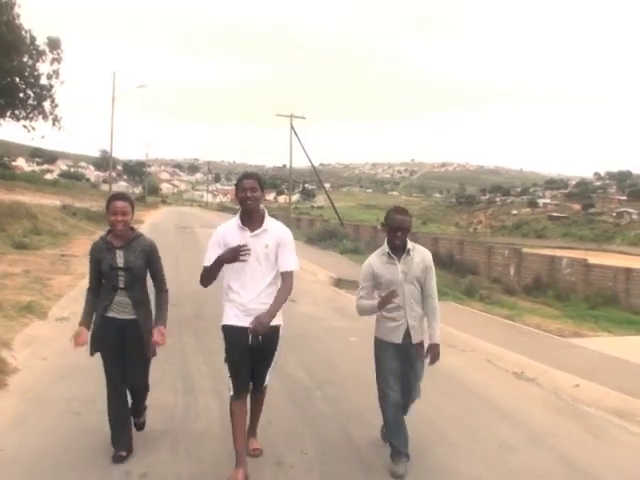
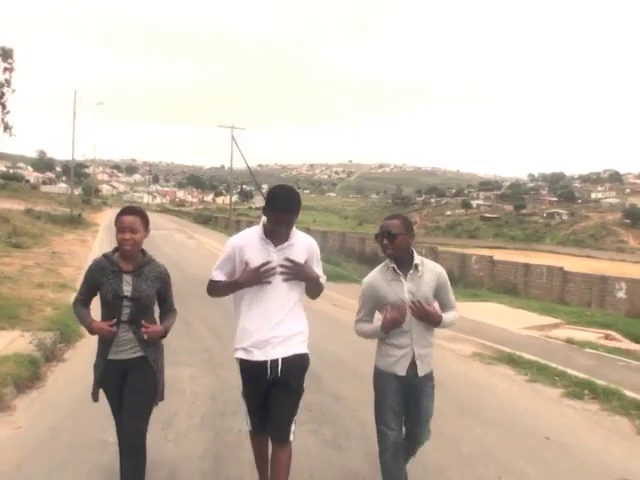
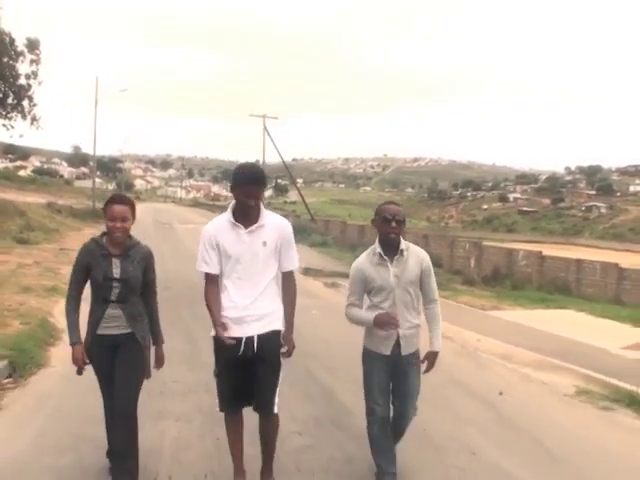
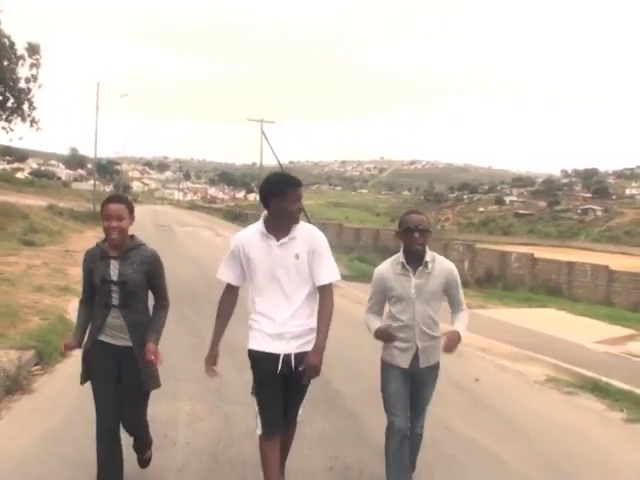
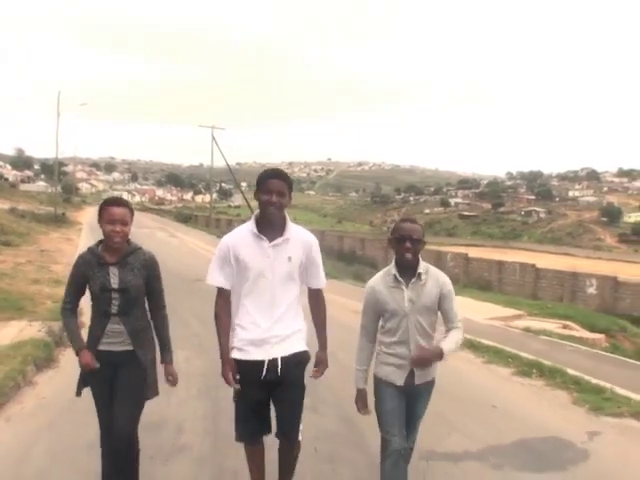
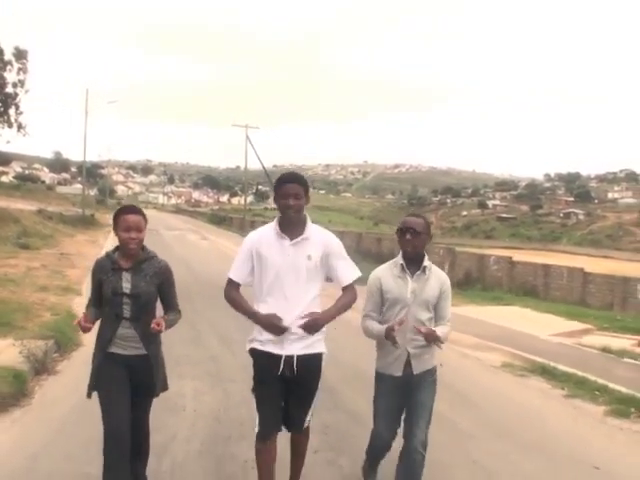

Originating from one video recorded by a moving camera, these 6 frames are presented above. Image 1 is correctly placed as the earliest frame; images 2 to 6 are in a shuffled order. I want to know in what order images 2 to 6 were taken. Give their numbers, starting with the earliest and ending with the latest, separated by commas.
3, 4, 6, 2, 5
